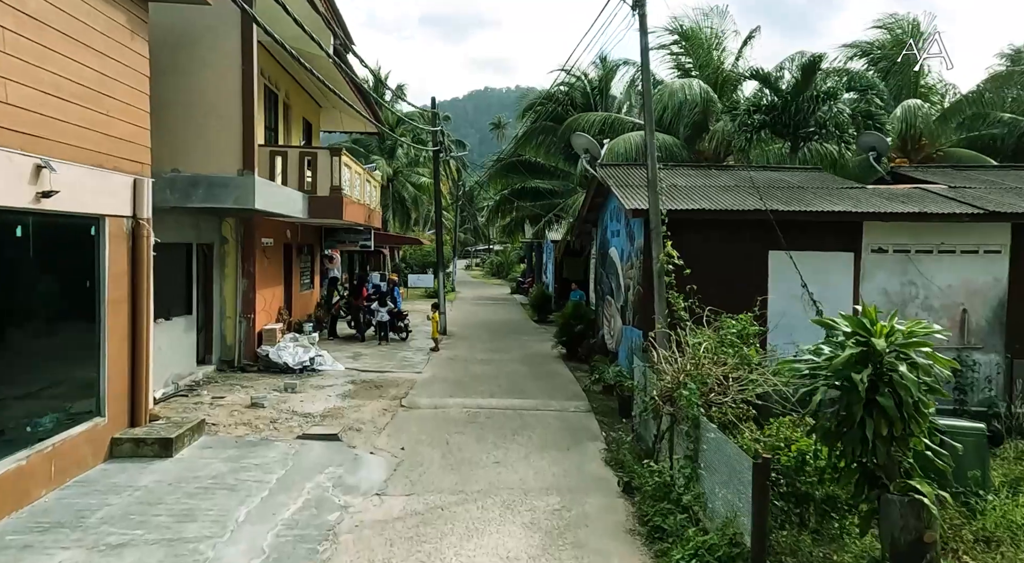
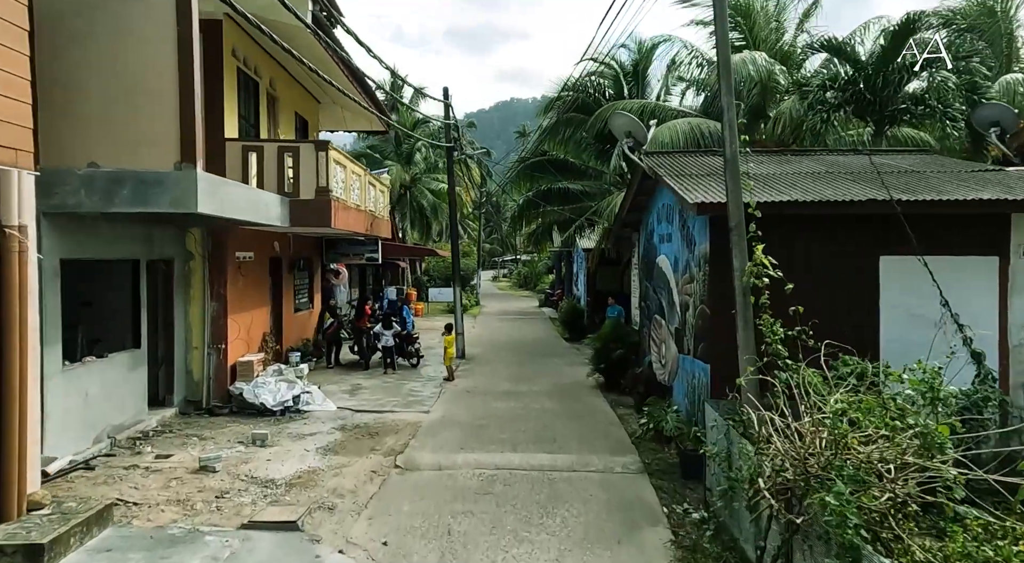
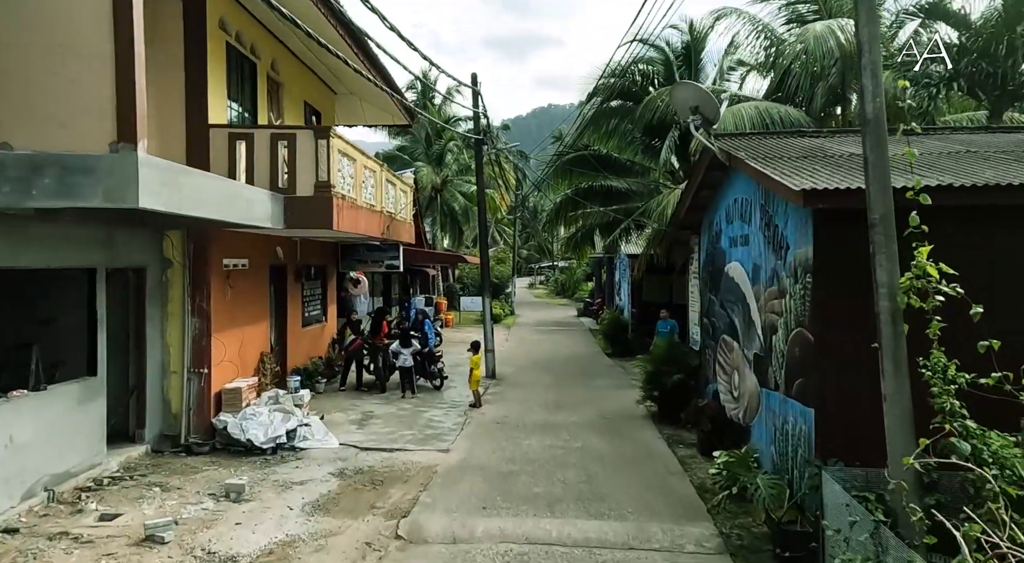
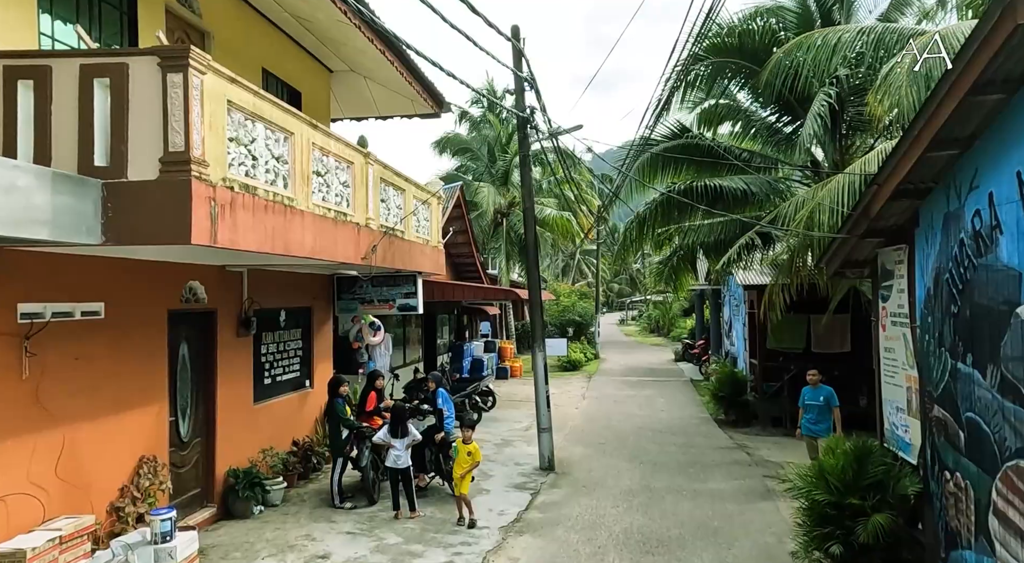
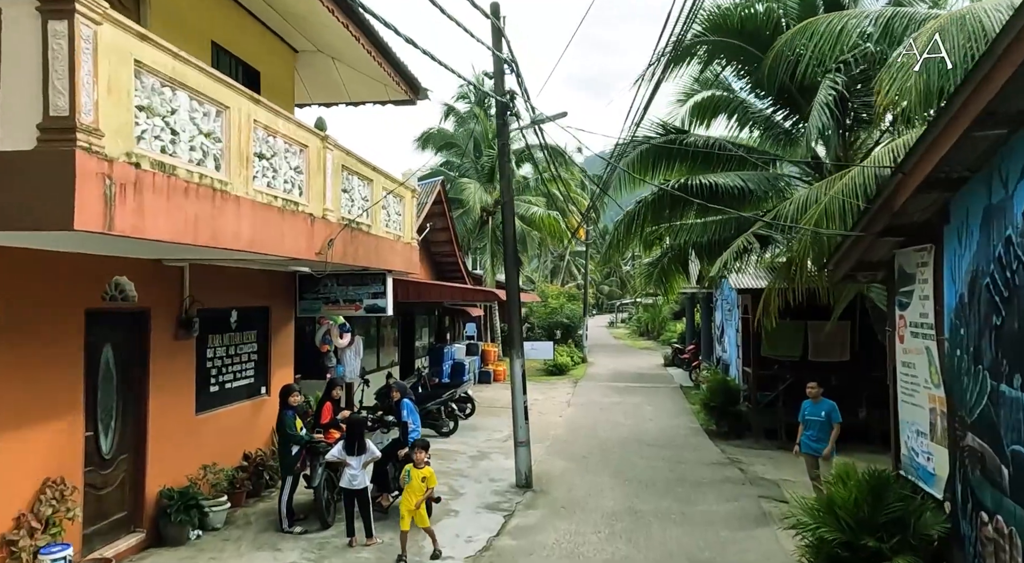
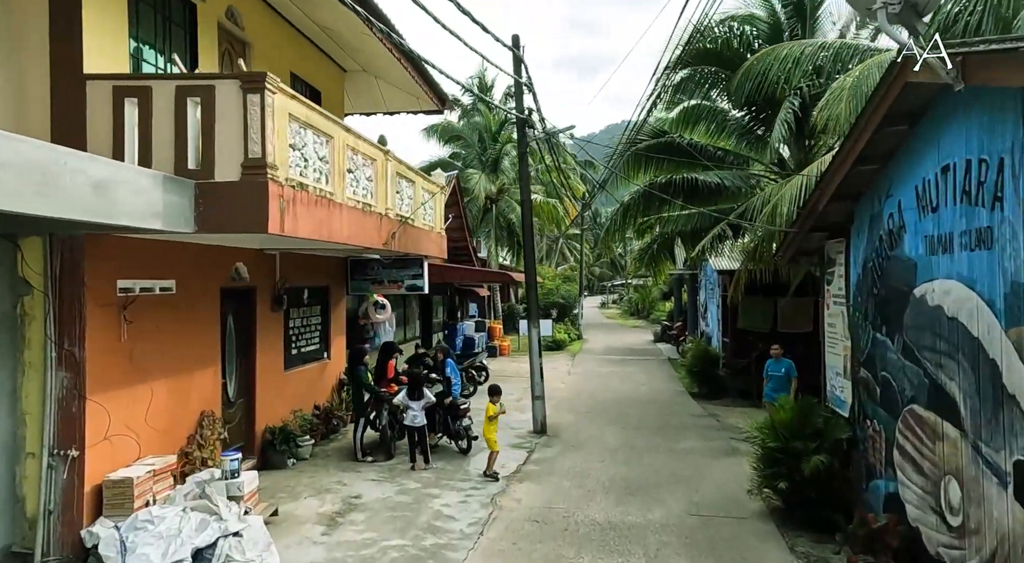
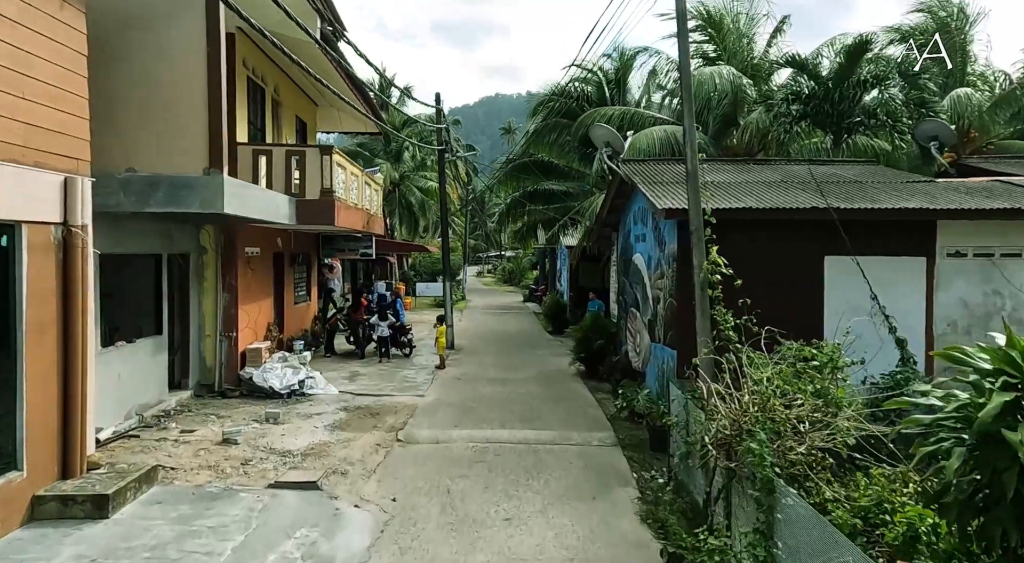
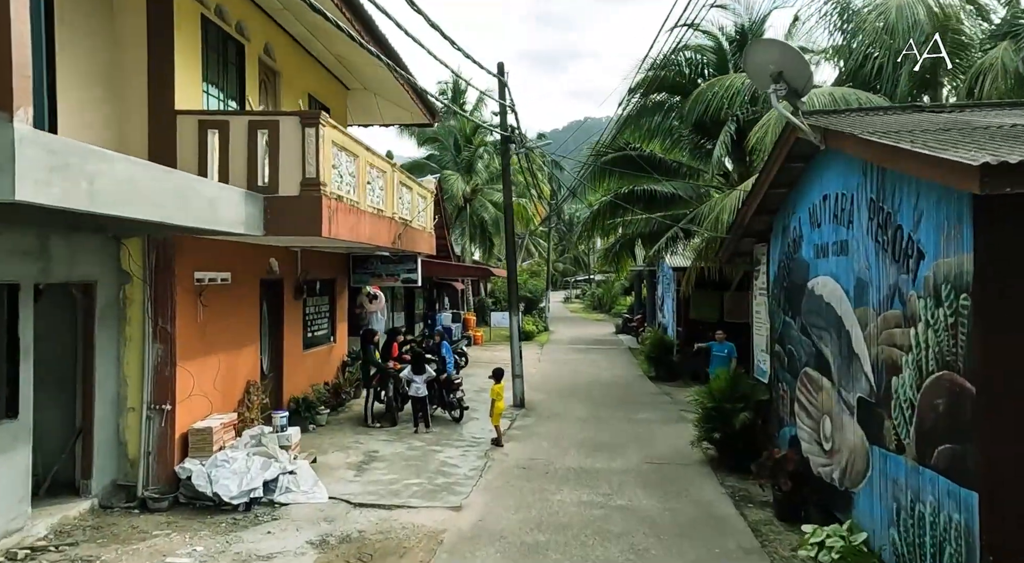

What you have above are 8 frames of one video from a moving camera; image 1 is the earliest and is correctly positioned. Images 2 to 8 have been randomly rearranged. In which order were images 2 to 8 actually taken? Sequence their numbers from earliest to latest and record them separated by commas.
7, 2, 3, 8, 6, 4, 5
